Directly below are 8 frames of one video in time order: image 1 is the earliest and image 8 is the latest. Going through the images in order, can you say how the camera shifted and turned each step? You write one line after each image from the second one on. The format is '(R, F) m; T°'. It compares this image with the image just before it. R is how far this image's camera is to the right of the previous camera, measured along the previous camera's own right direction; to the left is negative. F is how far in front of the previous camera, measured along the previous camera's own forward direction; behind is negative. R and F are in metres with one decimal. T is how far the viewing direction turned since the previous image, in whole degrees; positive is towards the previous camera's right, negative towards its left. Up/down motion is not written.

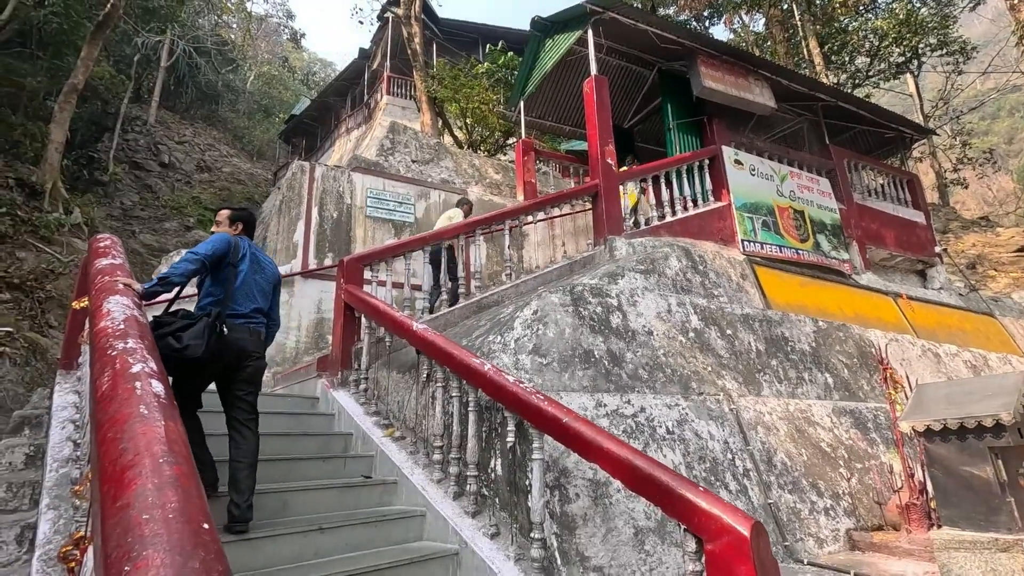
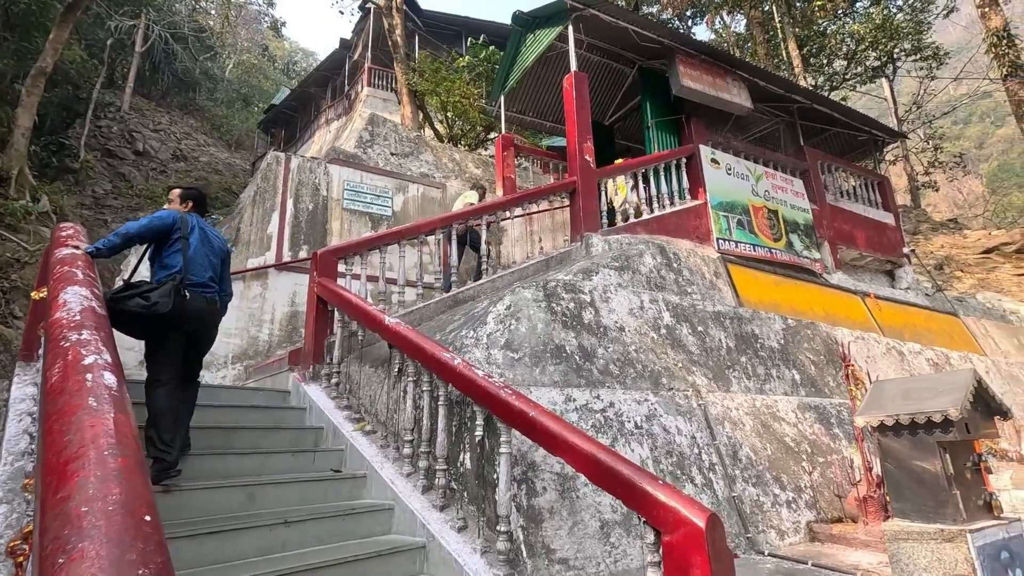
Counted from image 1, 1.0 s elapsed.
(+0.1, 0.0) m; +2°
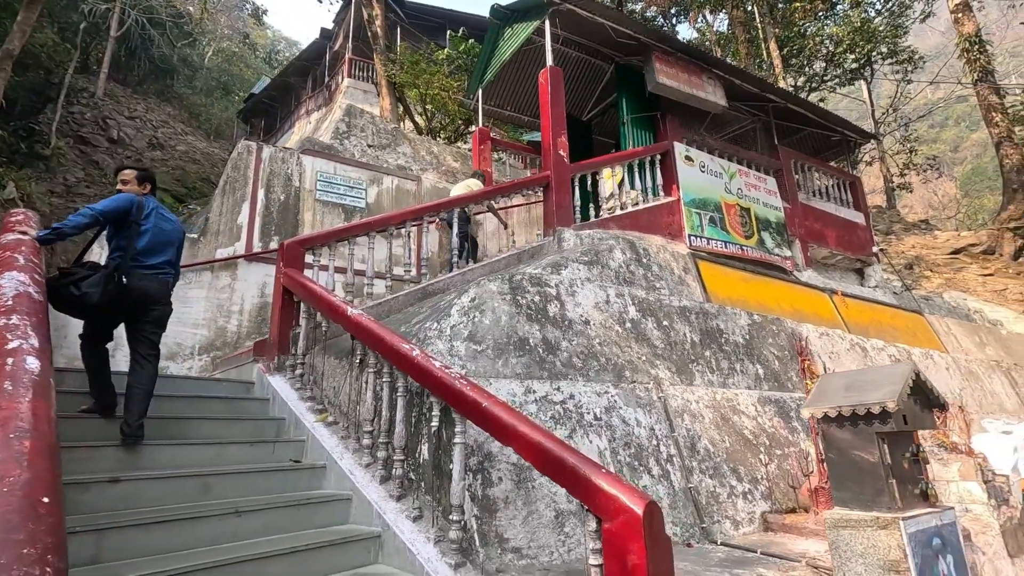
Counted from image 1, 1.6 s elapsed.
(+0.2, 0.0) m; +2°
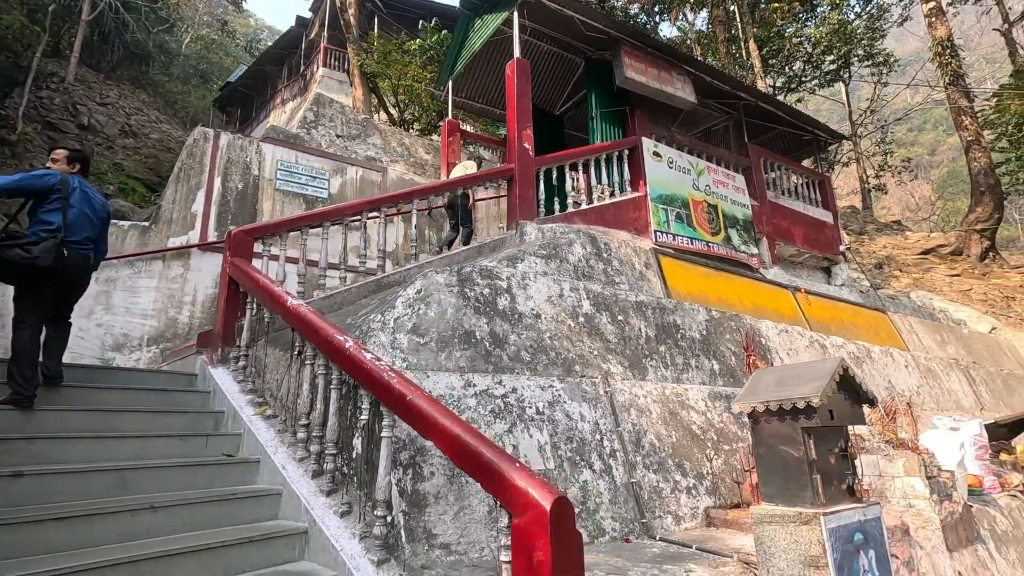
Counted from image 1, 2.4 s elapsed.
(+0.3, +0.1) m; +2°
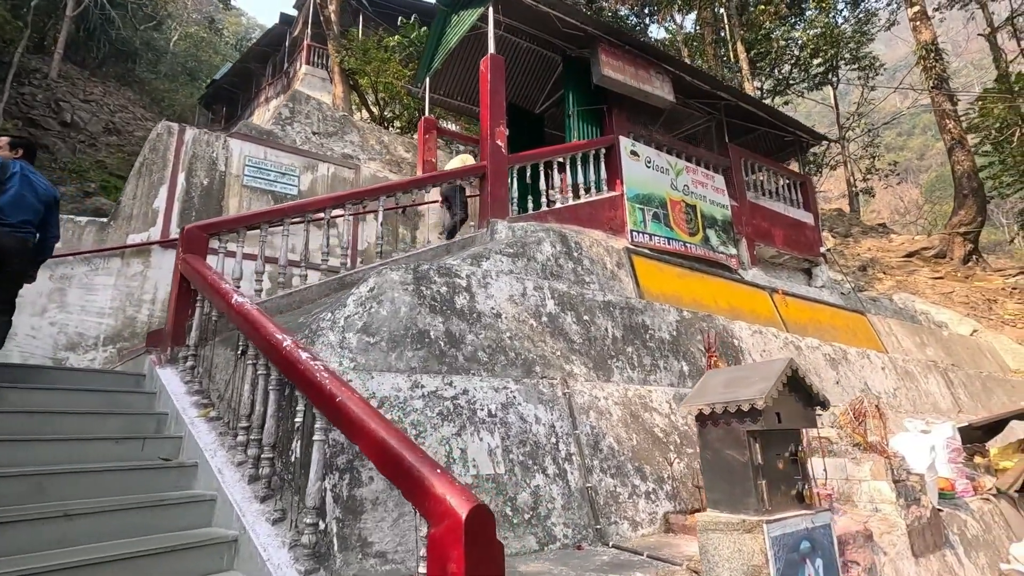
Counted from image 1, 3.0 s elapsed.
(+0.3, +0.1) m; +1°
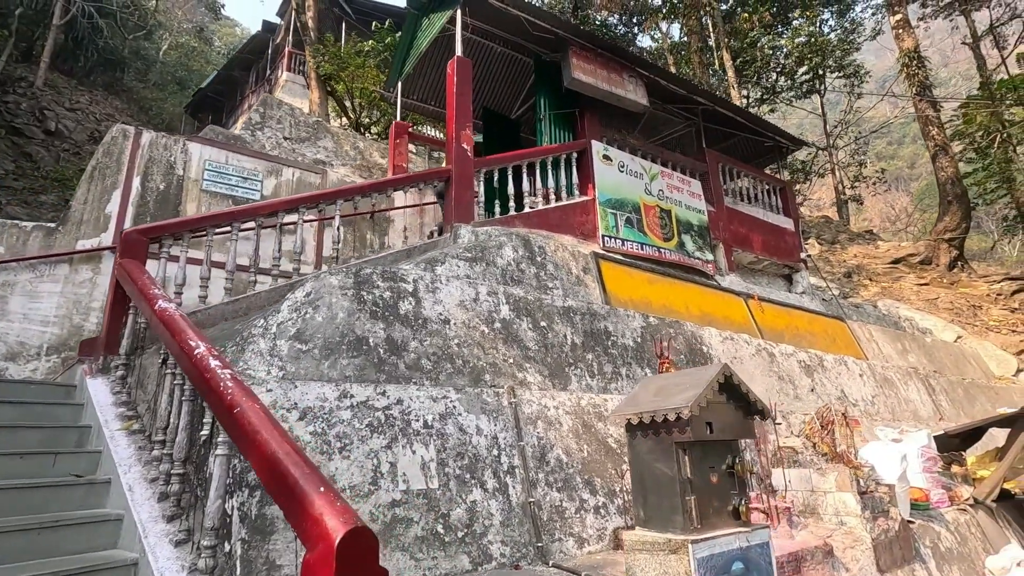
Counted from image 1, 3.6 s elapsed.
(+0.4, +0.2) m; 0°
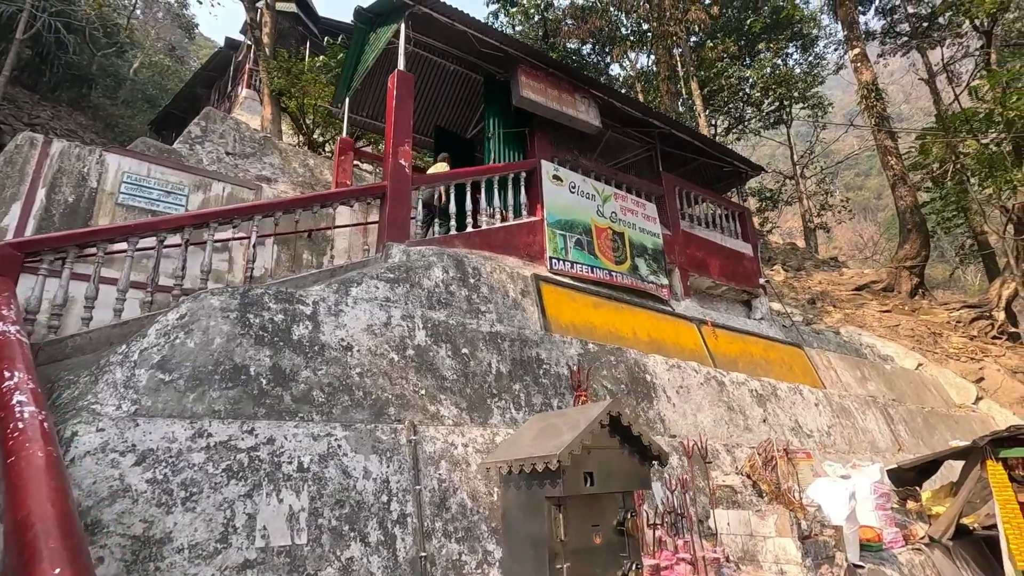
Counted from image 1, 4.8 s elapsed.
(+0.5, +0.3) m; +2°
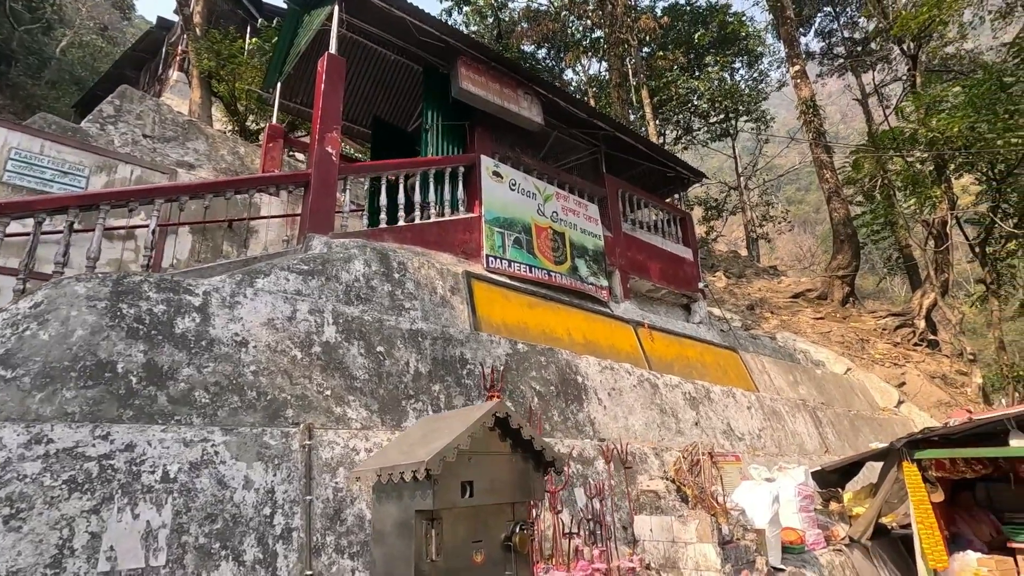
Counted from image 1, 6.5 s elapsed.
(+0.3, +0.2) m; +5°
